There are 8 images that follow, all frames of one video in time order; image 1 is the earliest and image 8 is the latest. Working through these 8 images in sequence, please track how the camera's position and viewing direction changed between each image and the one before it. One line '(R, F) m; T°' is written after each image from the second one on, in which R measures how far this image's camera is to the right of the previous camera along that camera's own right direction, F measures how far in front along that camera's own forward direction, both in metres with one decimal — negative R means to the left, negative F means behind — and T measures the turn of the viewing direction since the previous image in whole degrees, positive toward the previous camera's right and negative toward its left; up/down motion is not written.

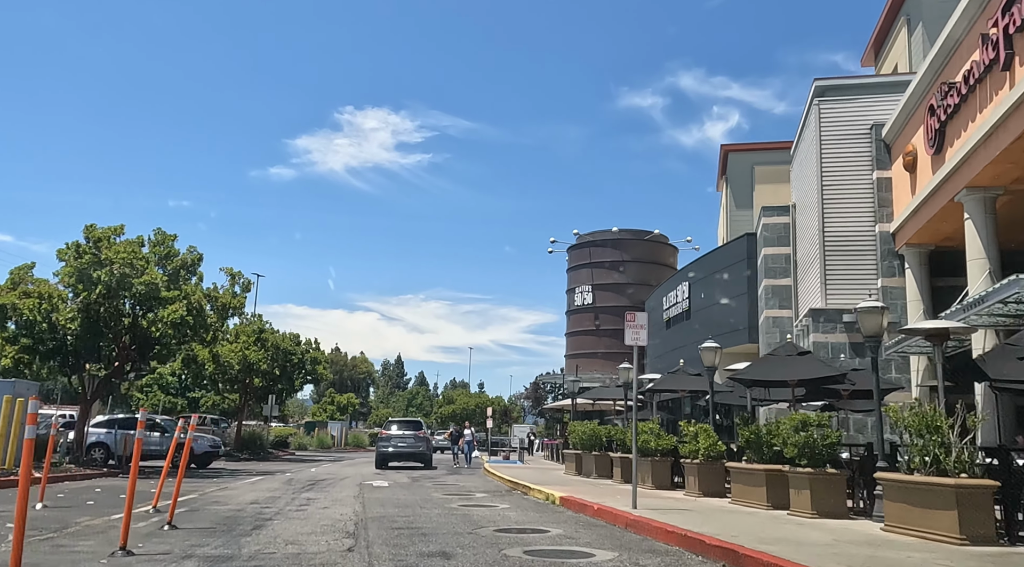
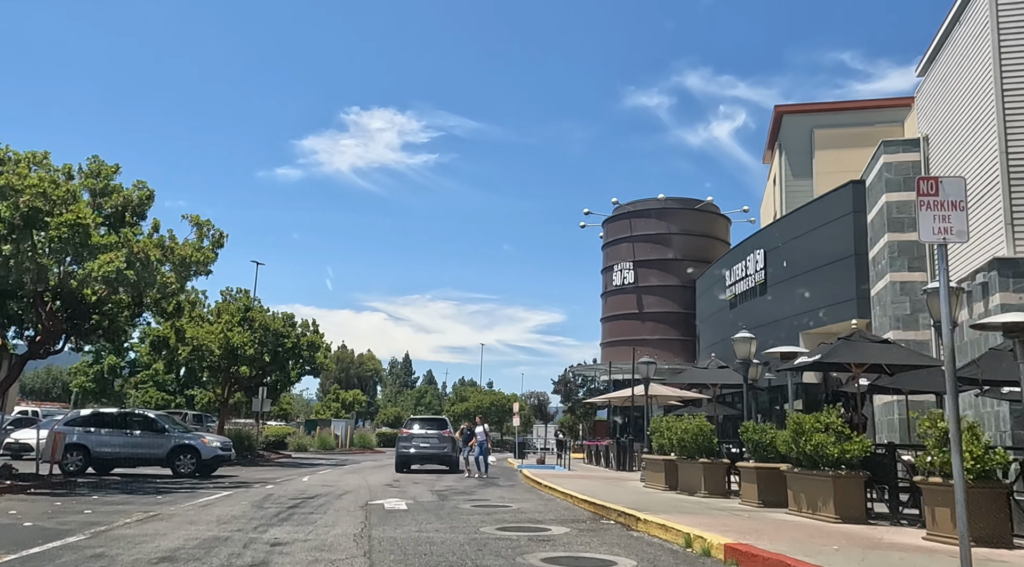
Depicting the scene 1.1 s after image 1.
(-1.1, +5.6) m; 0°
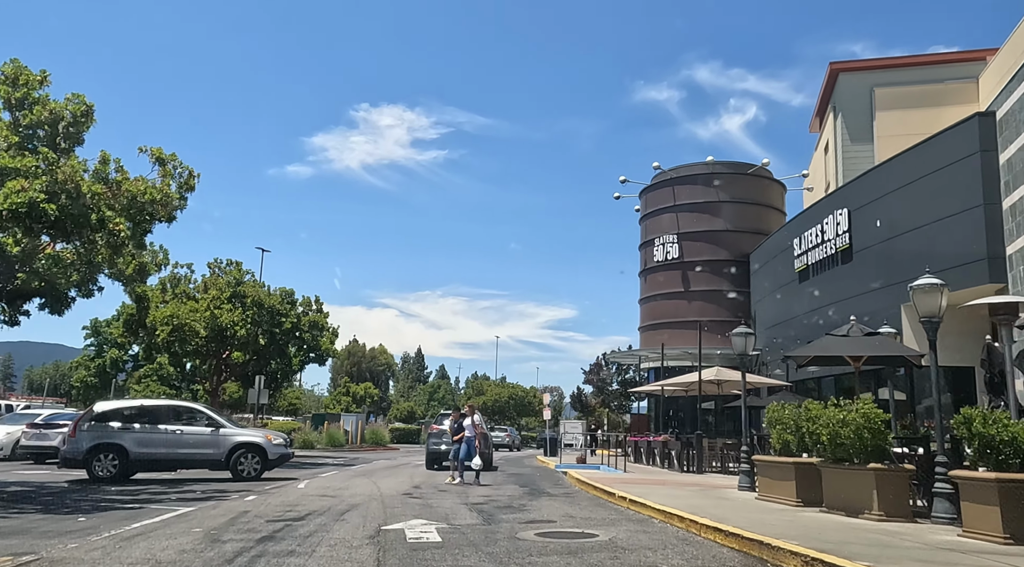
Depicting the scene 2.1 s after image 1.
(-0.8, +4.1) m; -1°
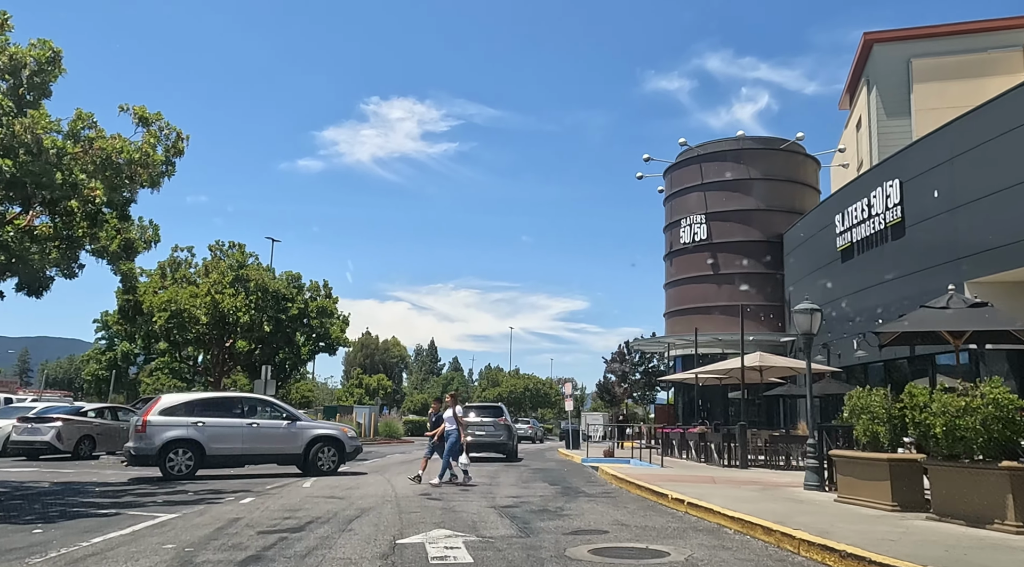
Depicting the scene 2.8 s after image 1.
(-0.3, +1.6) m; -1°
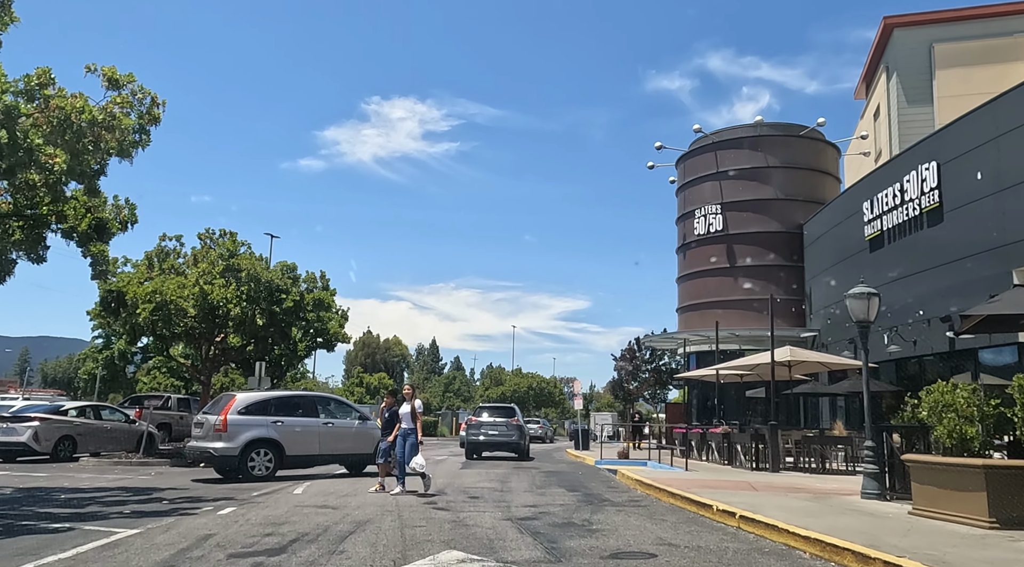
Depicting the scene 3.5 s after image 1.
(-0.2, +1.4) m; 0°
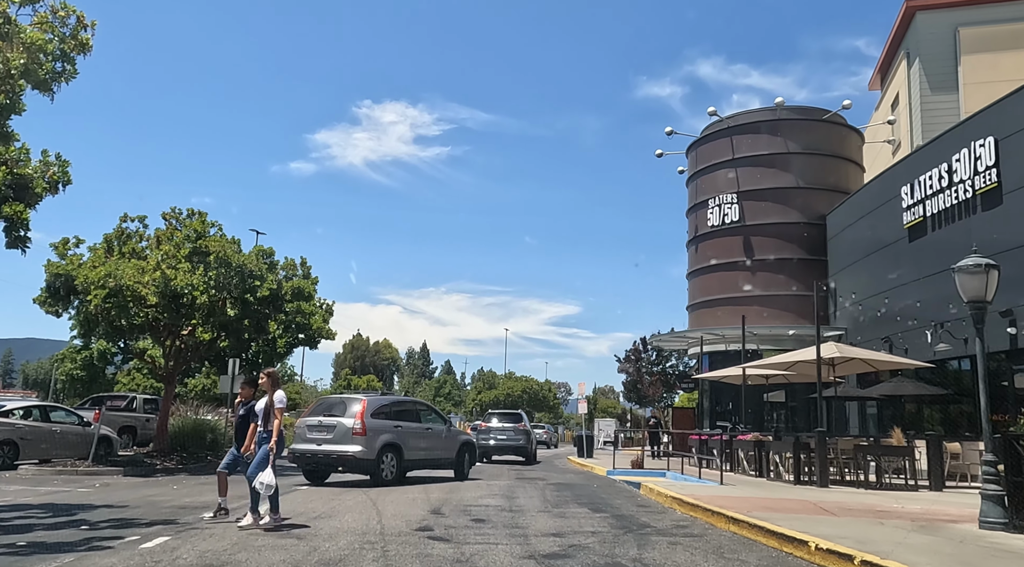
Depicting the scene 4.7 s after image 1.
(-0.3, +2.2) m; +1°
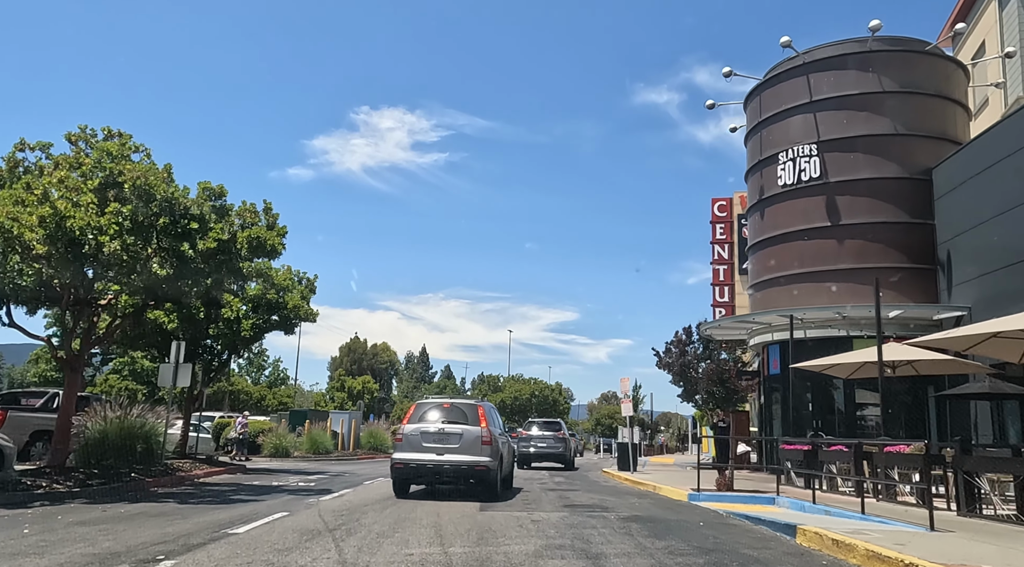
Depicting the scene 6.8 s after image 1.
(-0.8, +5.3) m; 0°
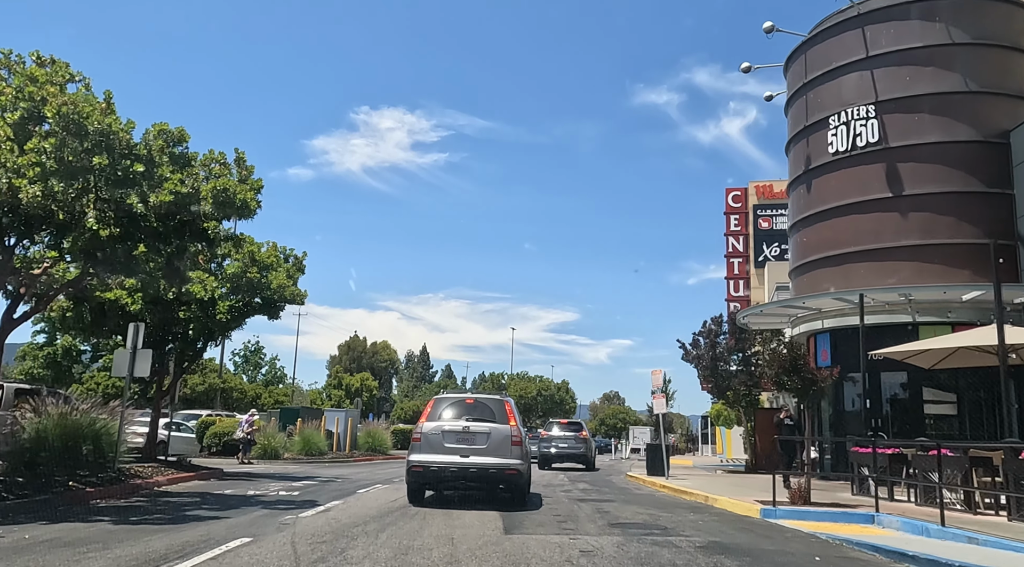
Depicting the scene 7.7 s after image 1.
(-0.4, +2.7) m; 0°
